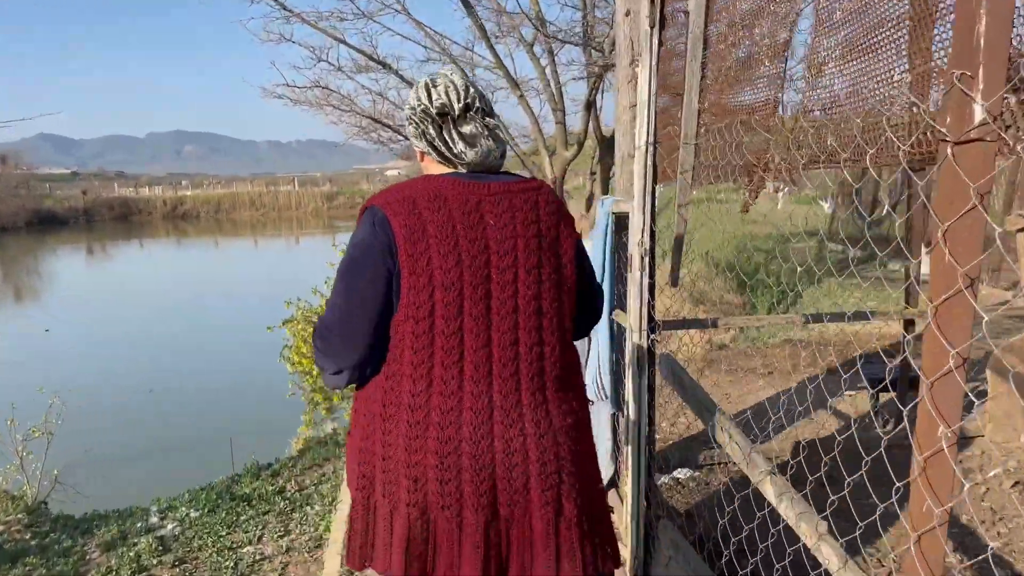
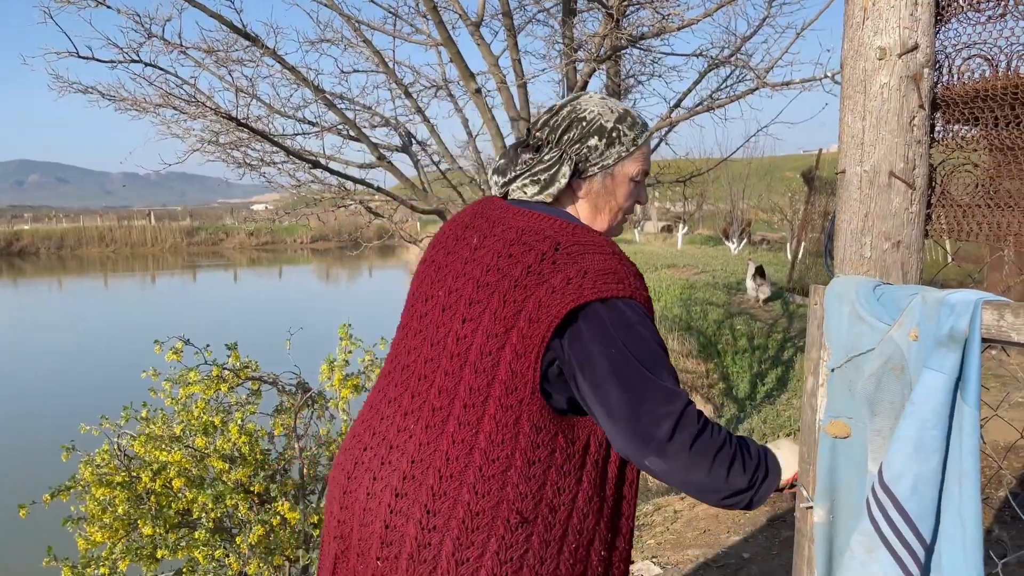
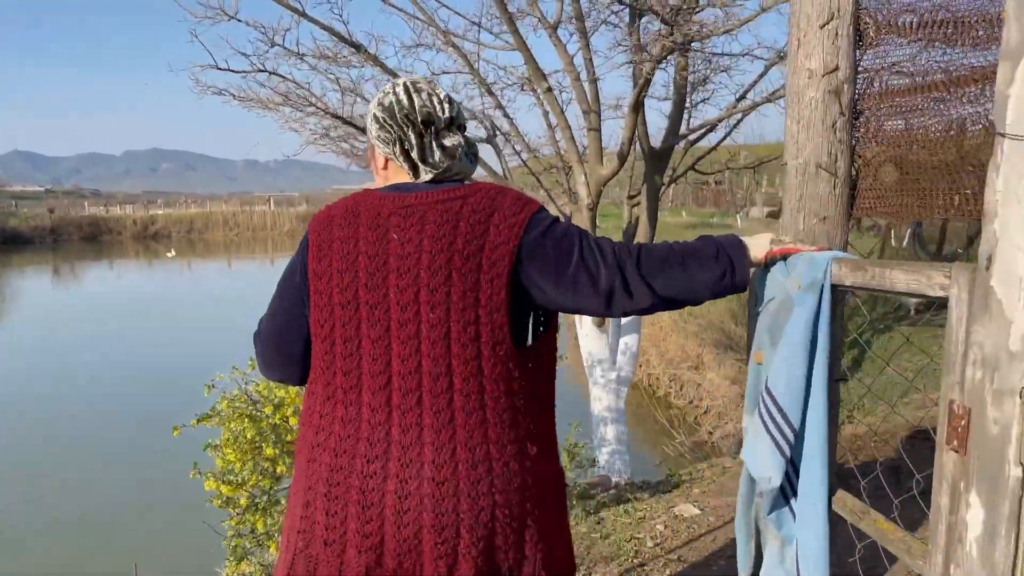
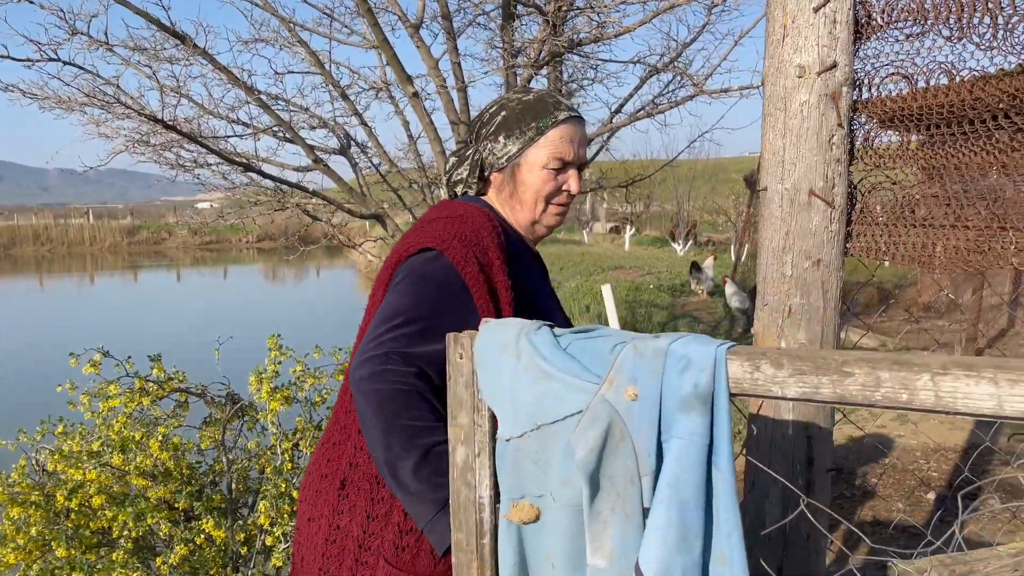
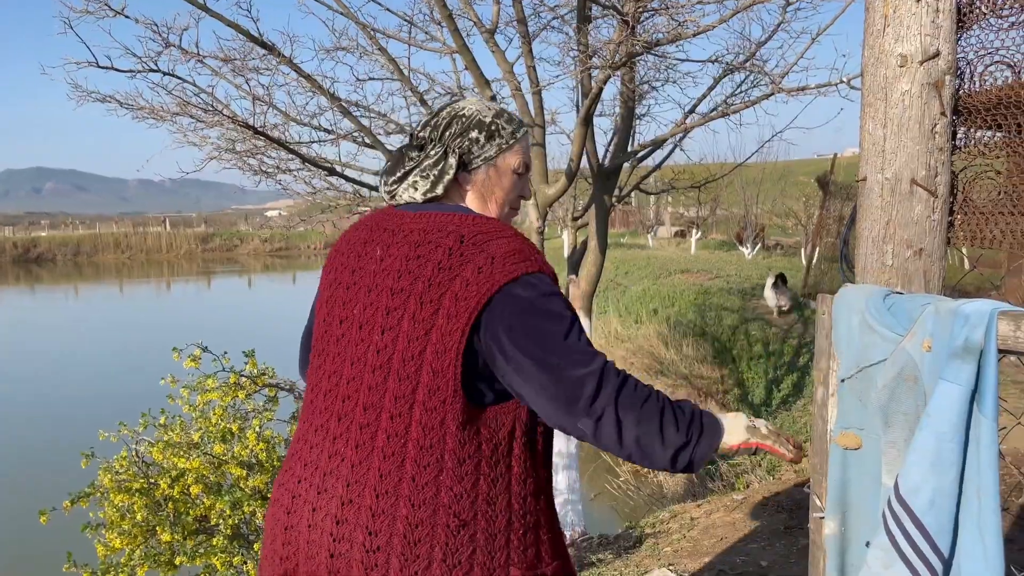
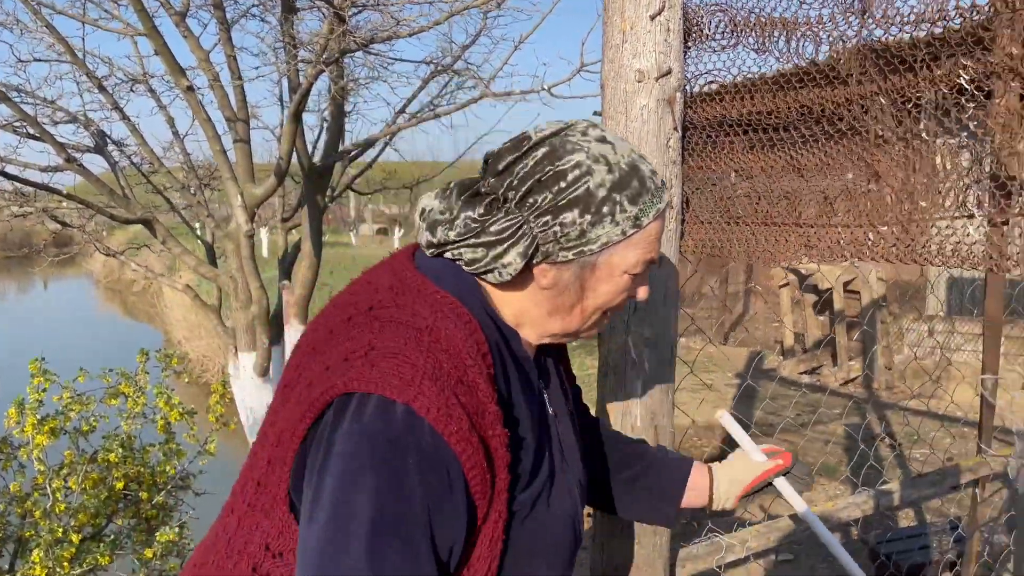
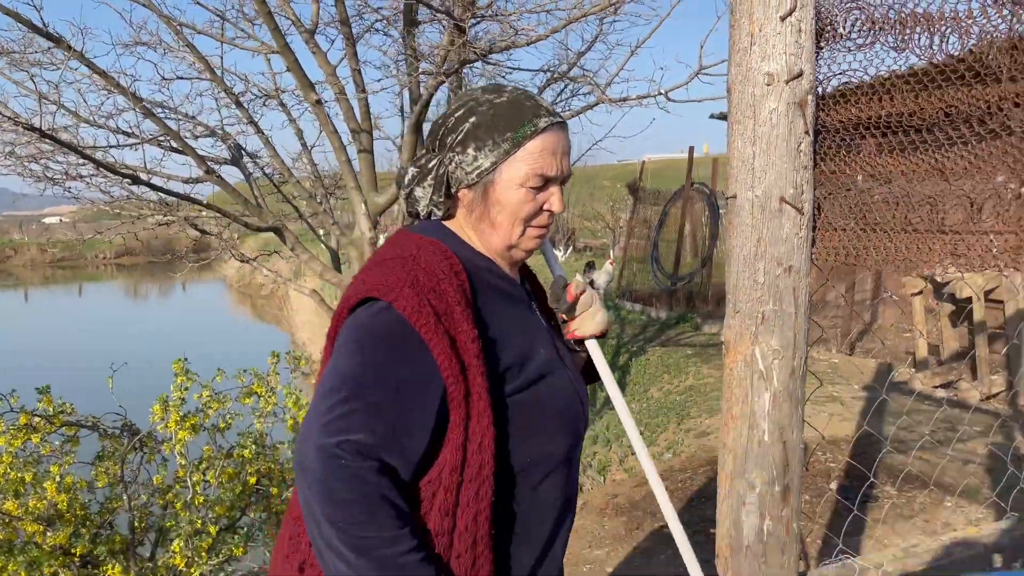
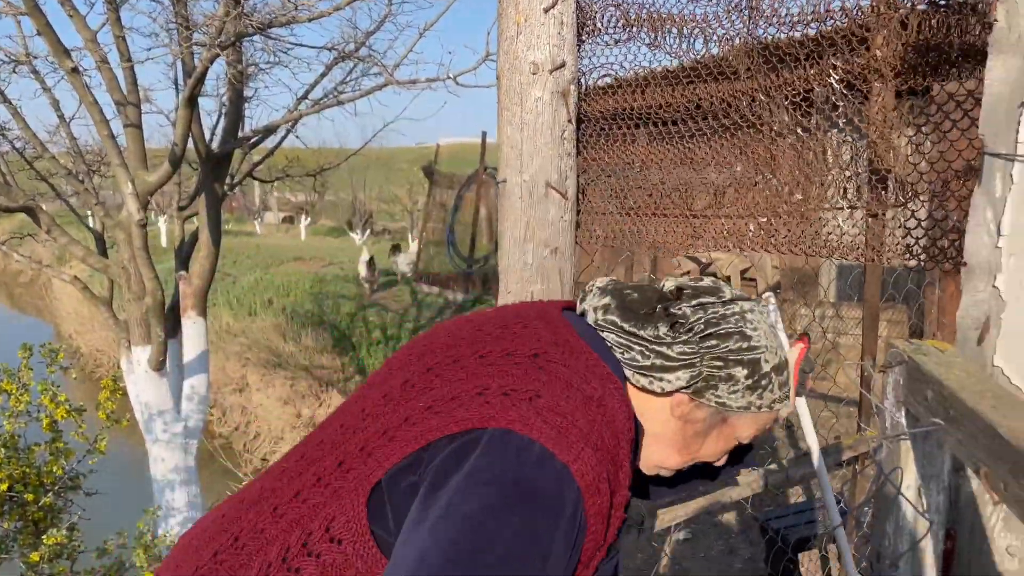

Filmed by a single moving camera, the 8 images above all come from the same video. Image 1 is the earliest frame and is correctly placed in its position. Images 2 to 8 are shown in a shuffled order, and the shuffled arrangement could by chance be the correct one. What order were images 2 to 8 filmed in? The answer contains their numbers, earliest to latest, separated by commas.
3, 5, 2, 4, 7, 6, 8
